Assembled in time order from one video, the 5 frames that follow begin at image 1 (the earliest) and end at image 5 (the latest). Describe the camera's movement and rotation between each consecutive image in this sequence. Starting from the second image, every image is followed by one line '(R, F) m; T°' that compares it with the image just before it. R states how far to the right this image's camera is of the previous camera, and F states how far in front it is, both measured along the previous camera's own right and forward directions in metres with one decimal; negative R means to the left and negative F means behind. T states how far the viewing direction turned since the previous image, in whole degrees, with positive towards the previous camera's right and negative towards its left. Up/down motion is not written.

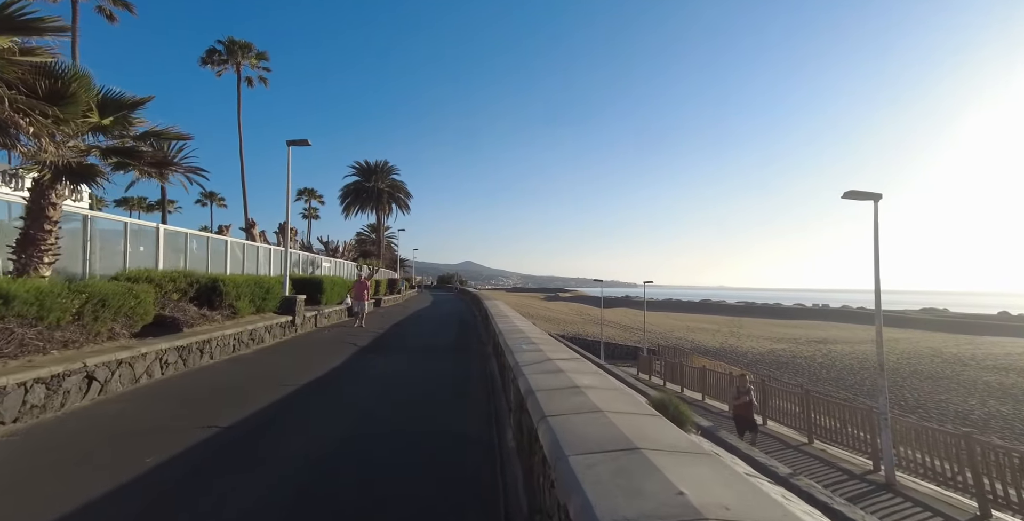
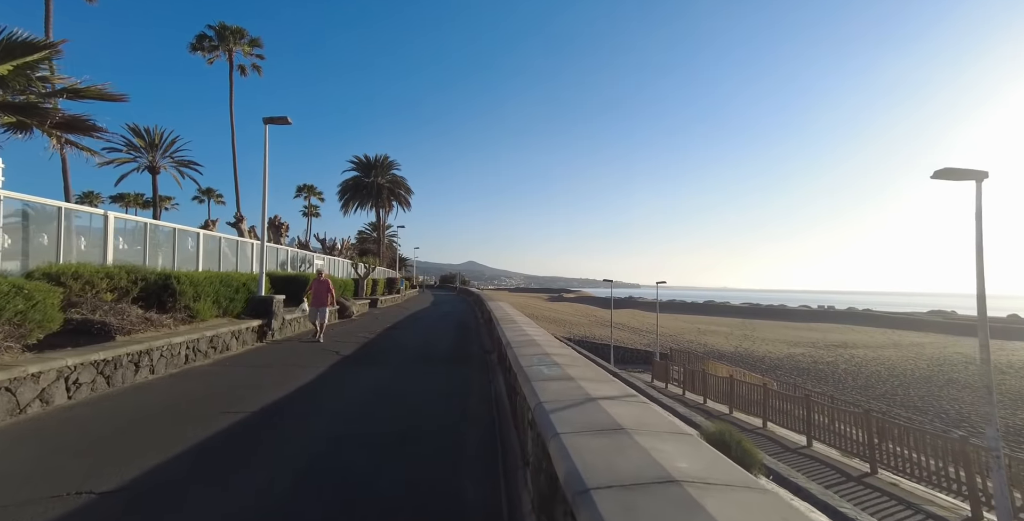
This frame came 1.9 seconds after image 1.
(-0.1, +1.7) m; 0°
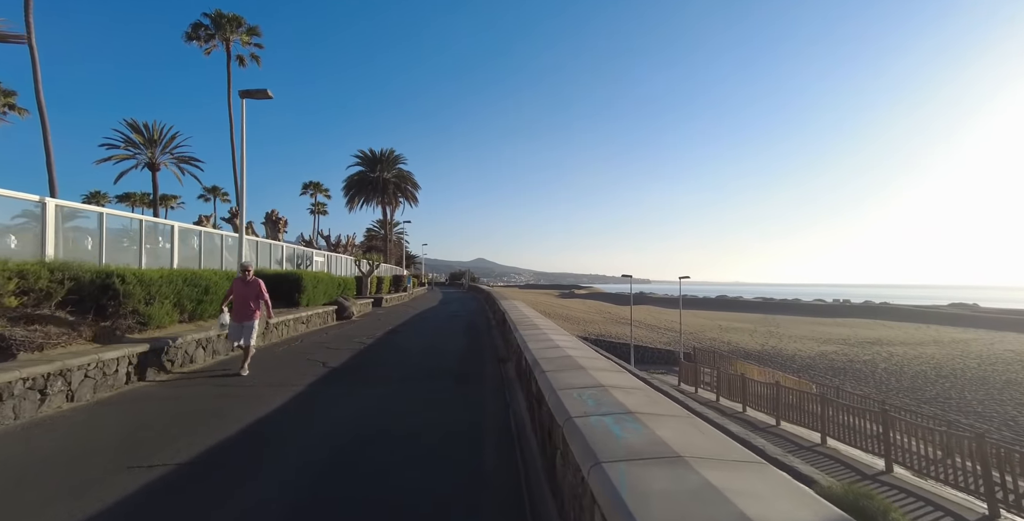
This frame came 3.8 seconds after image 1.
(-0.2, +1.8) m; -1°
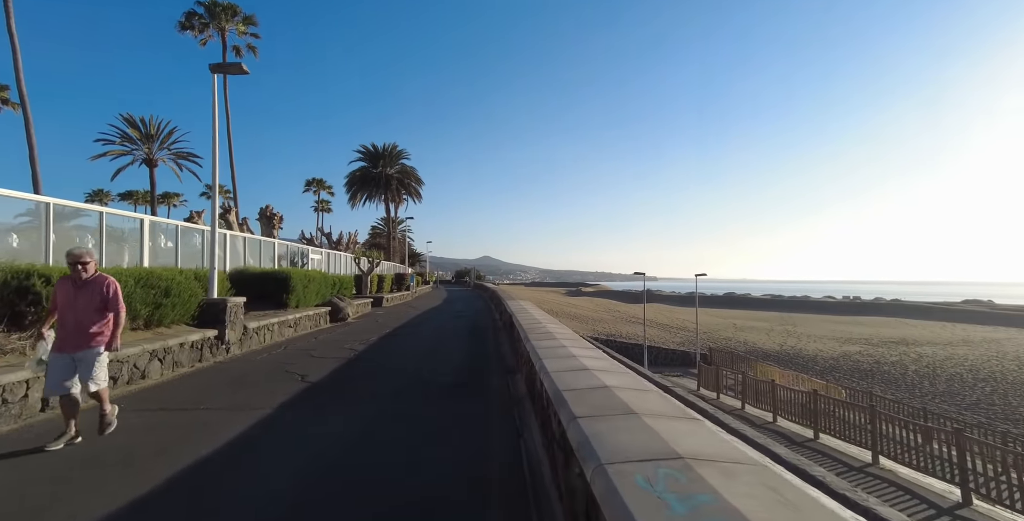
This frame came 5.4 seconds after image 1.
(-0.1, +1.3) m; -1°
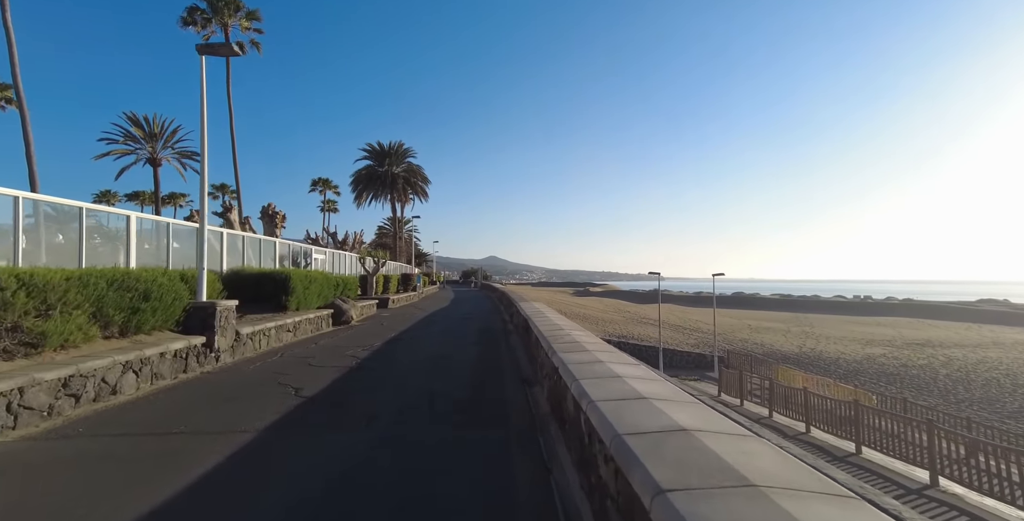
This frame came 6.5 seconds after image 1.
(-0.2, +0.9) m; -1°
